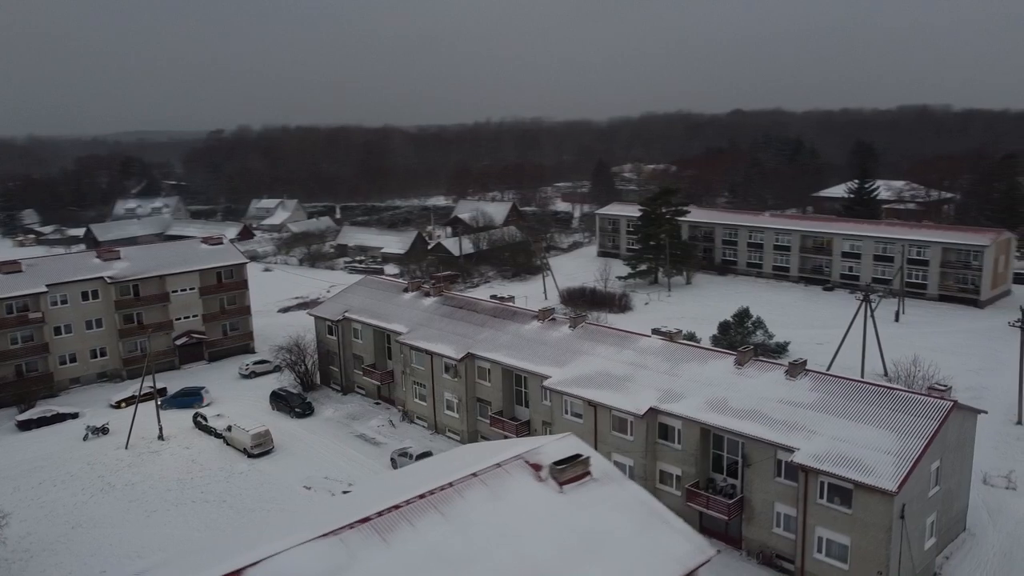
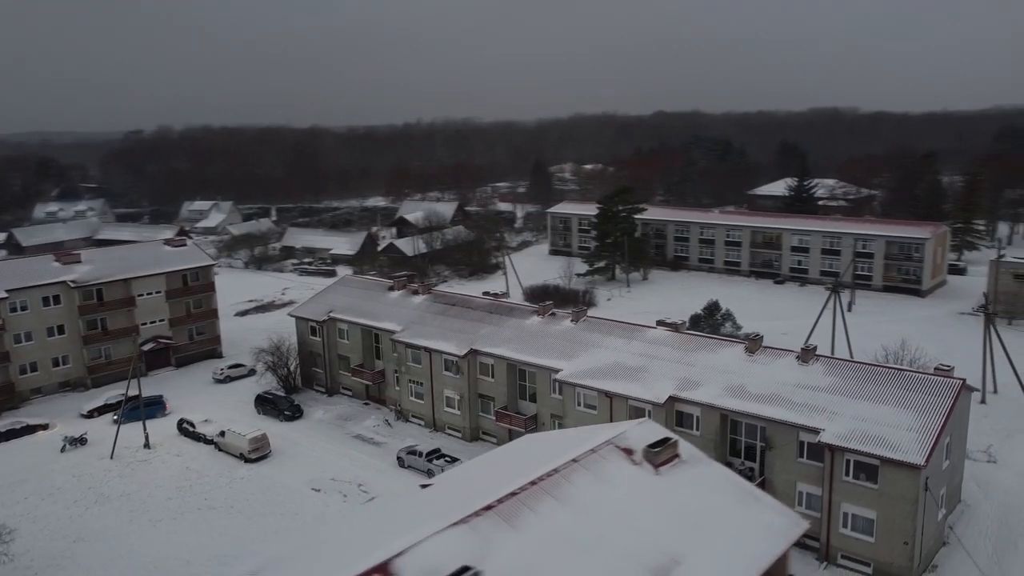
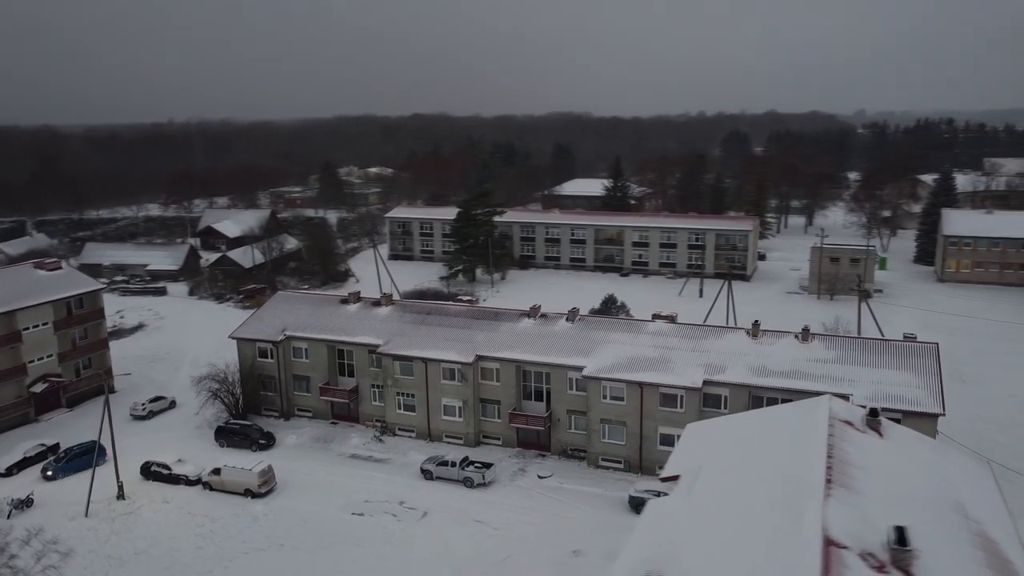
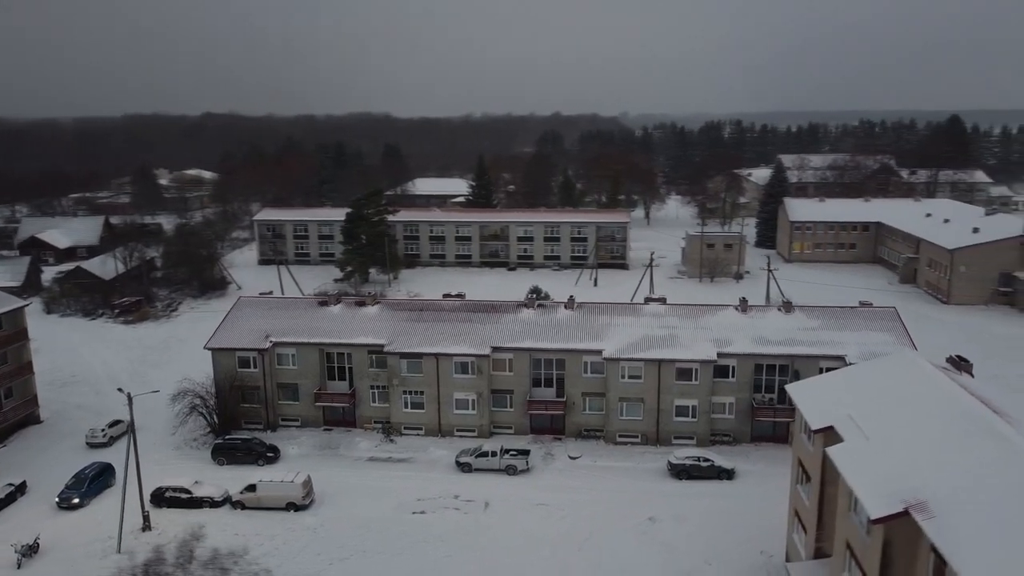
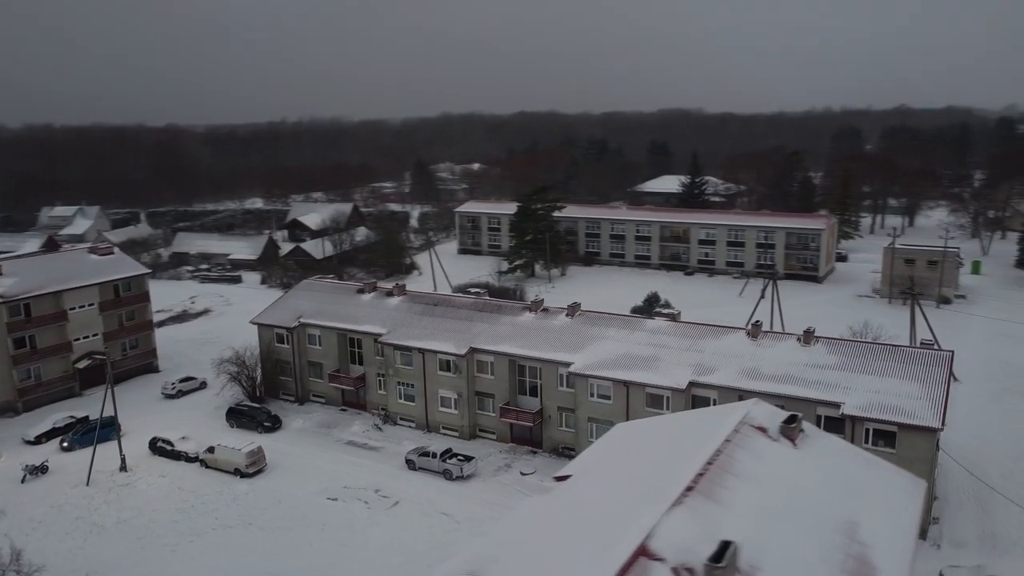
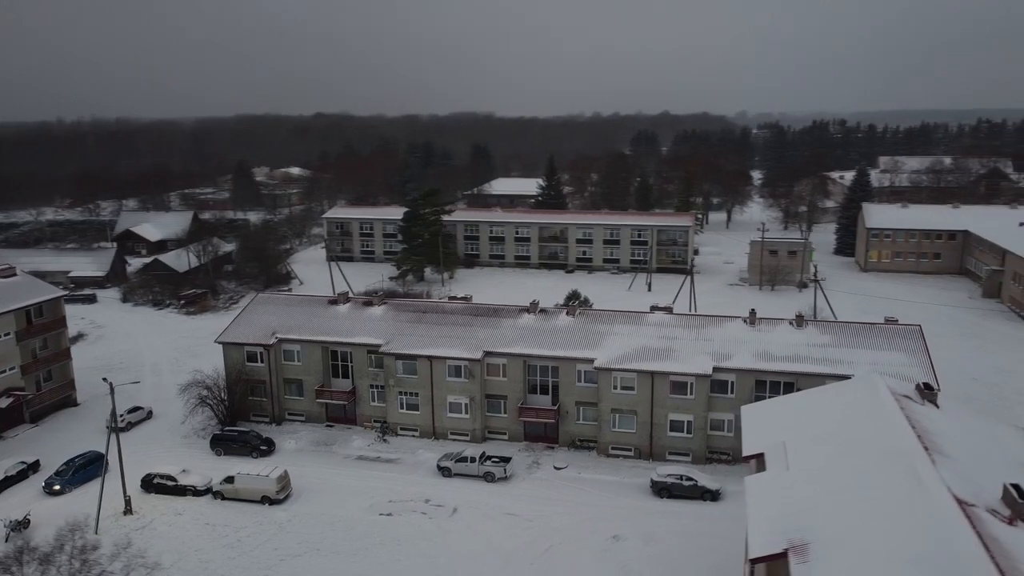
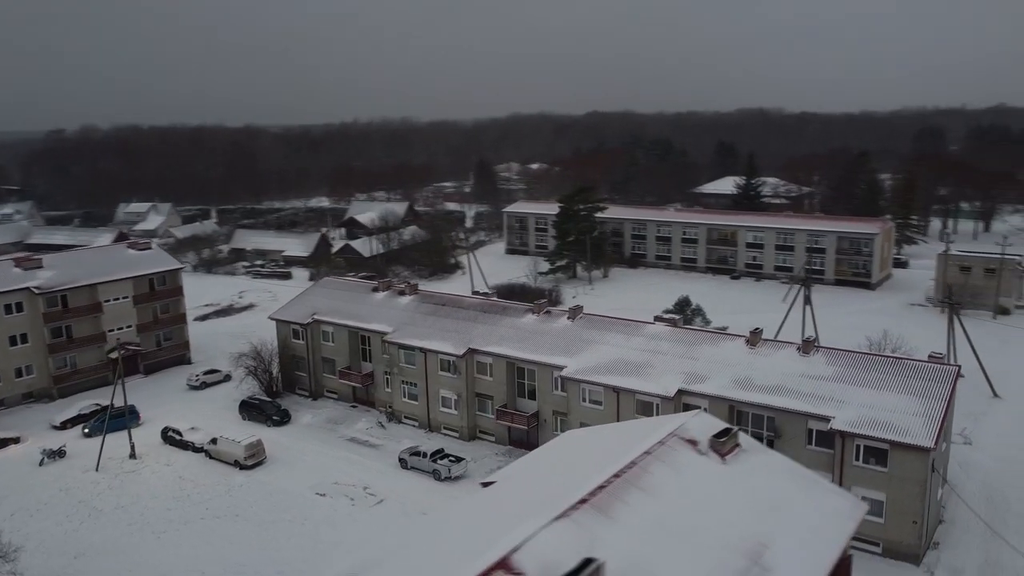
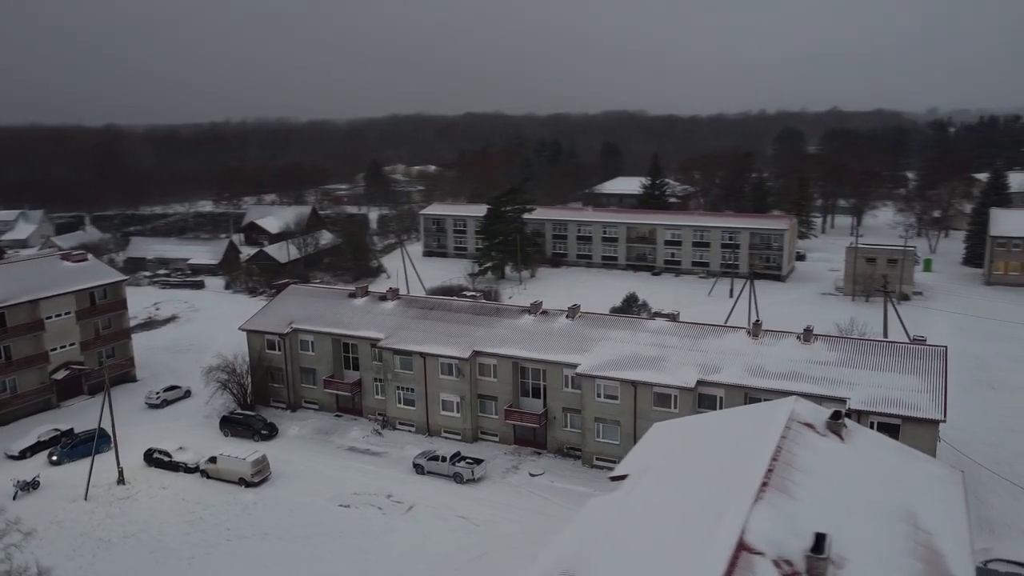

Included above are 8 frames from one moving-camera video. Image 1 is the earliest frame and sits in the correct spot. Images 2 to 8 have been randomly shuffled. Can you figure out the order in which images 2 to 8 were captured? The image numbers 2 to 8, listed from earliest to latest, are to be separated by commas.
2, 7, 5, 8, 3, 6, 4
